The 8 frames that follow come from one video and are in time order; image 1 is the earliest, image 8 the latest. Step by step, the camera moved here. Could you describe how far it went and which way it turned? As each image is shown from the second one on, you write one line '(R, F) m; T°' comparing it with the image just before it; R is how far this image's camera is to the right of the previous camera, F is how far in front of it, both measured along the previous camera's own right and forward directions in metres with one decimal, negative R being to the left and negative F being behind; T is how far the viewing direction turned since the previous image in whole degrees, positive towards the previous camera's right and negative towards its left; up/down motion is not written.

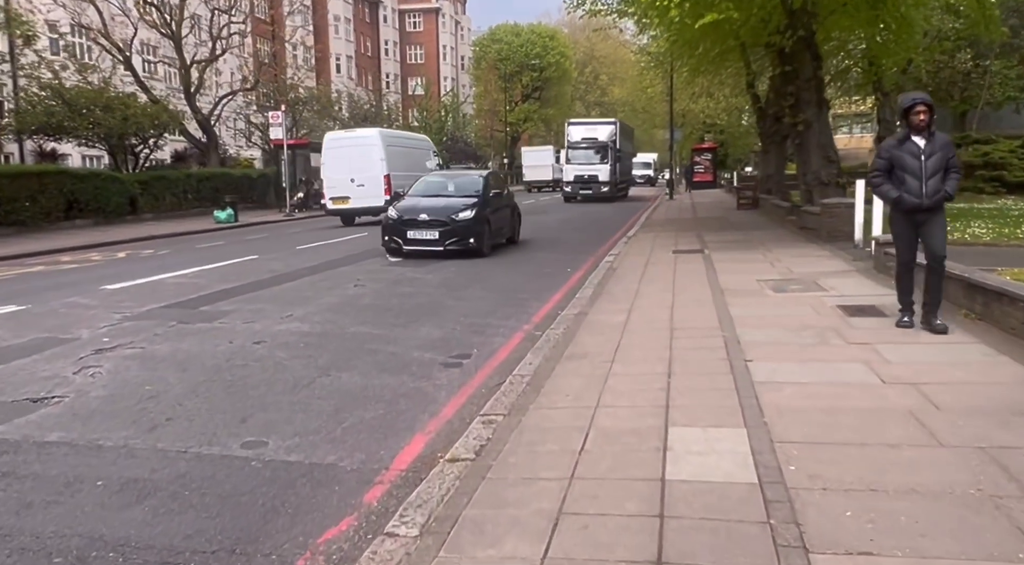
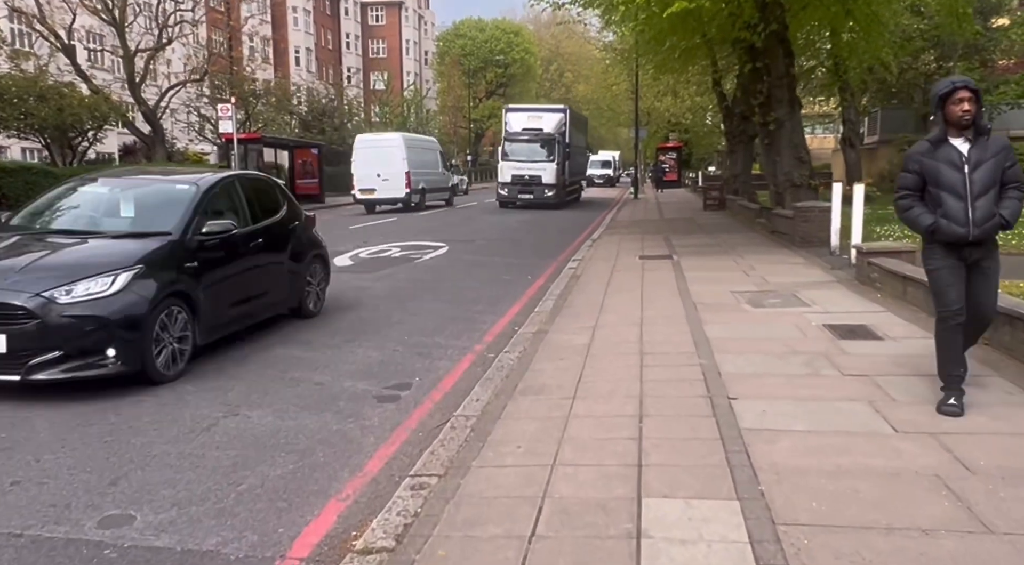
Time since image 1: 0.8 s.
(+0.1, +1.1) m; +2°
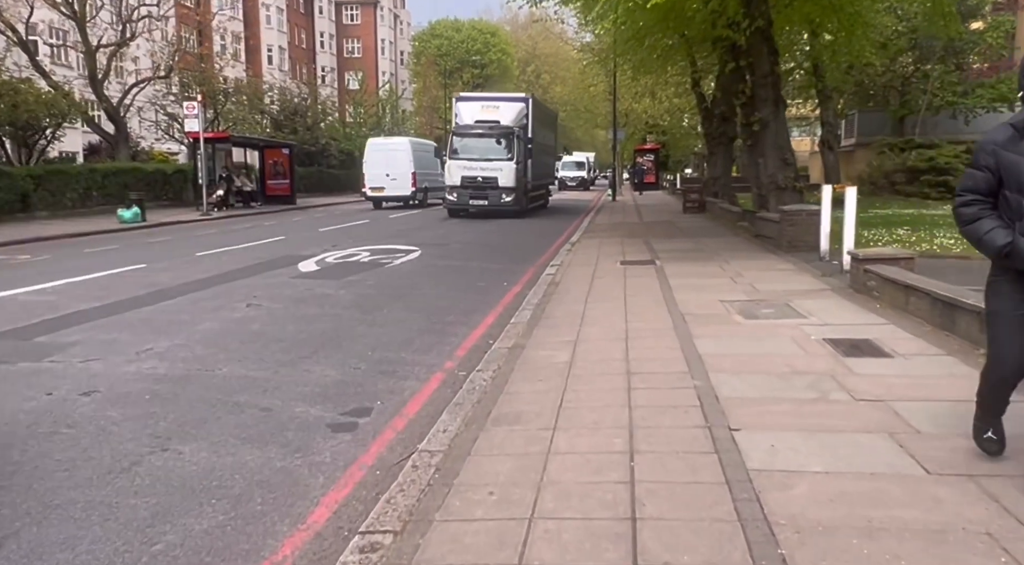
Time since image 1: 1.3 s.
(0.0, +0.7) m; +2°
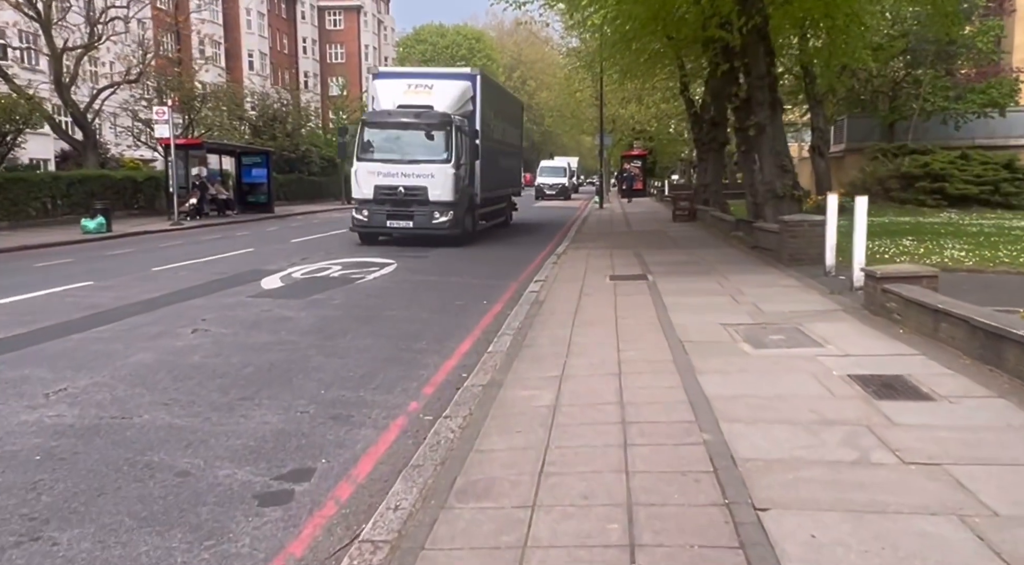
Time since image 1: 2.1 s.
(+0.1, +1.1) m; +1°
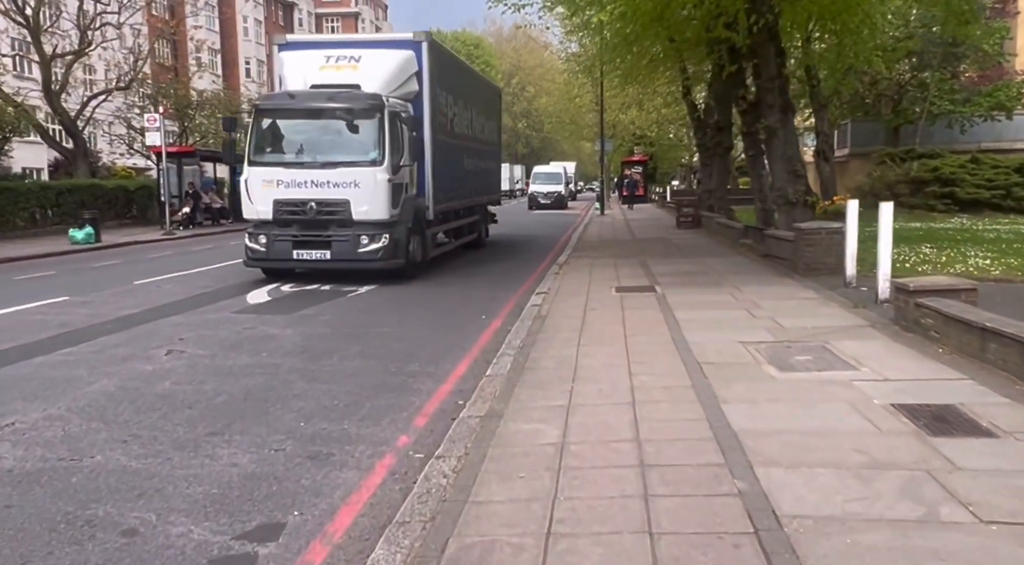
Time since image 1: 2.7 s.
(0.0, +0.7) m; 0°
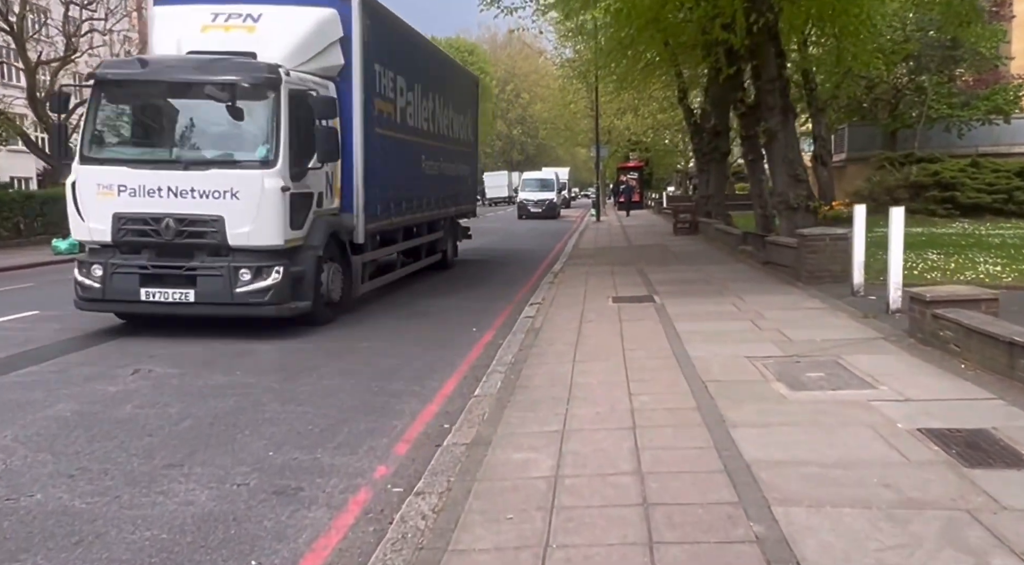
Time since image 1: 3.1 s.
(+0.1, +0.5) m; 0°
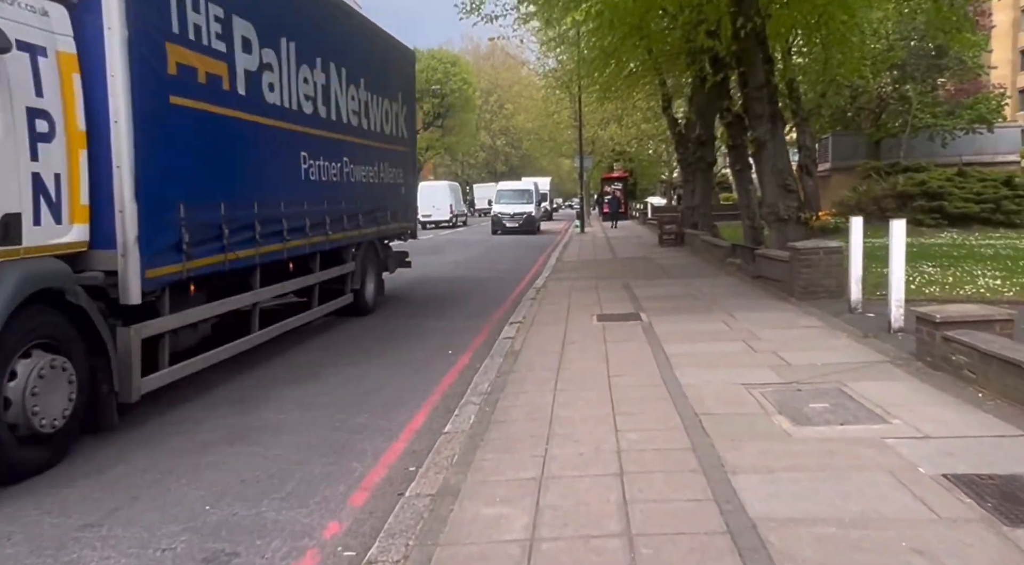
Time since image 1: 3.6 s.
(+0.1, +0.7) m; +1°
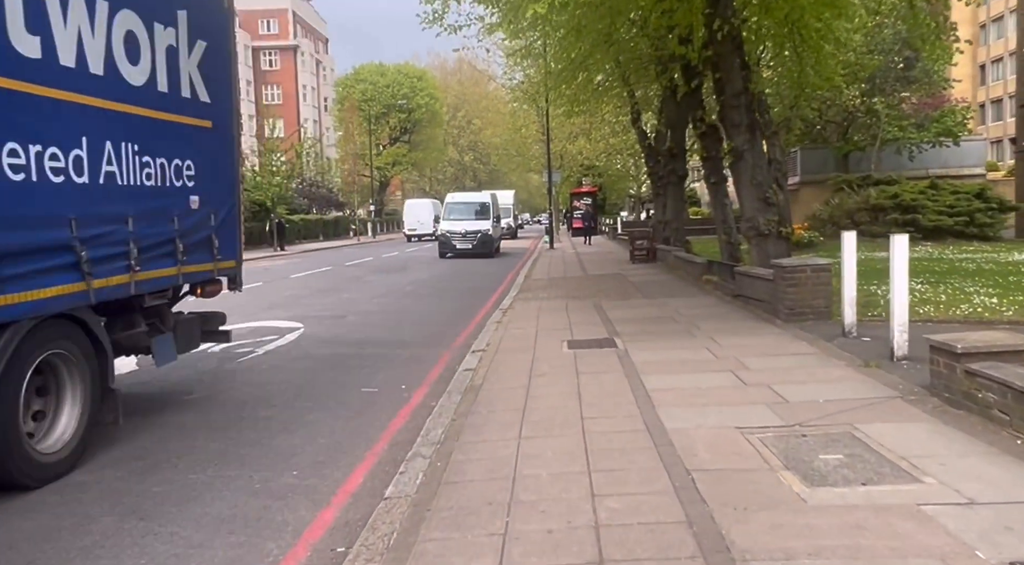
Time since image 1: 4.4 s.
(+0.1, +1.0) m; +2°
